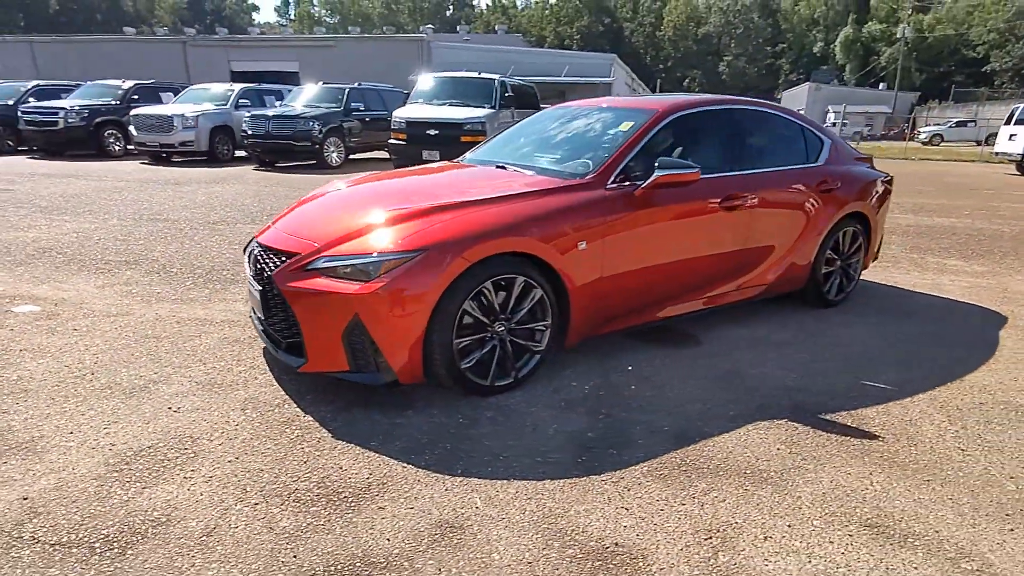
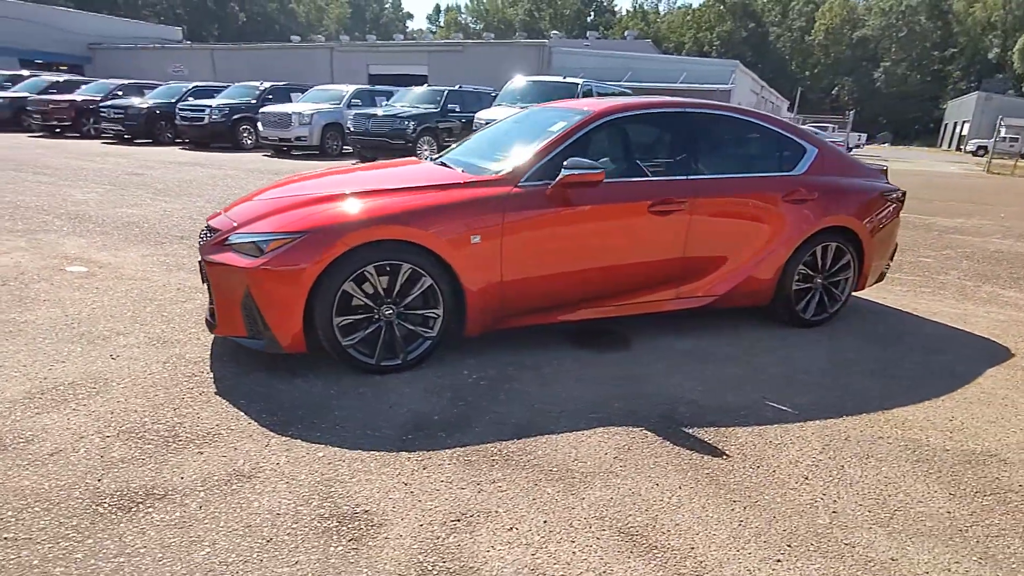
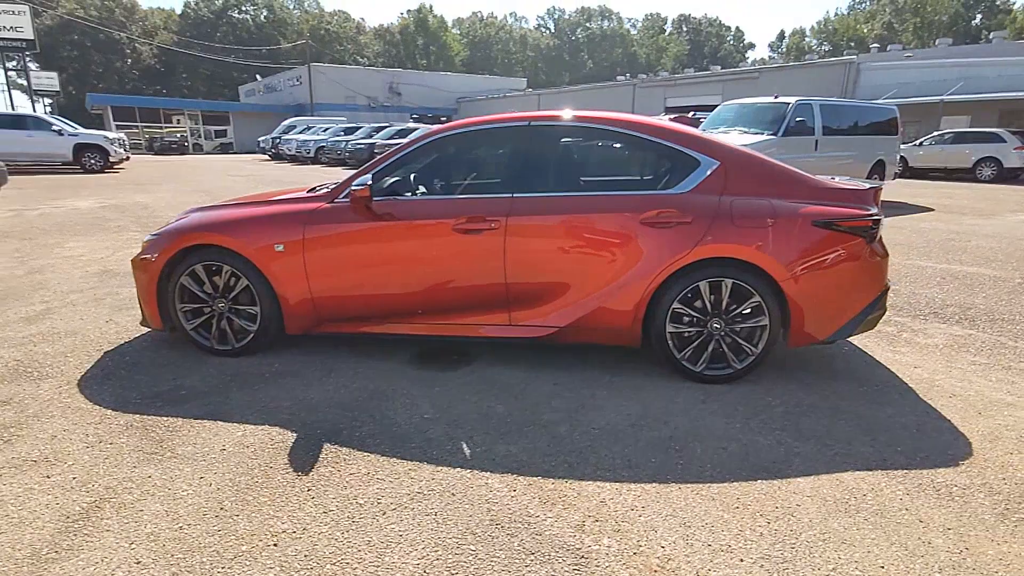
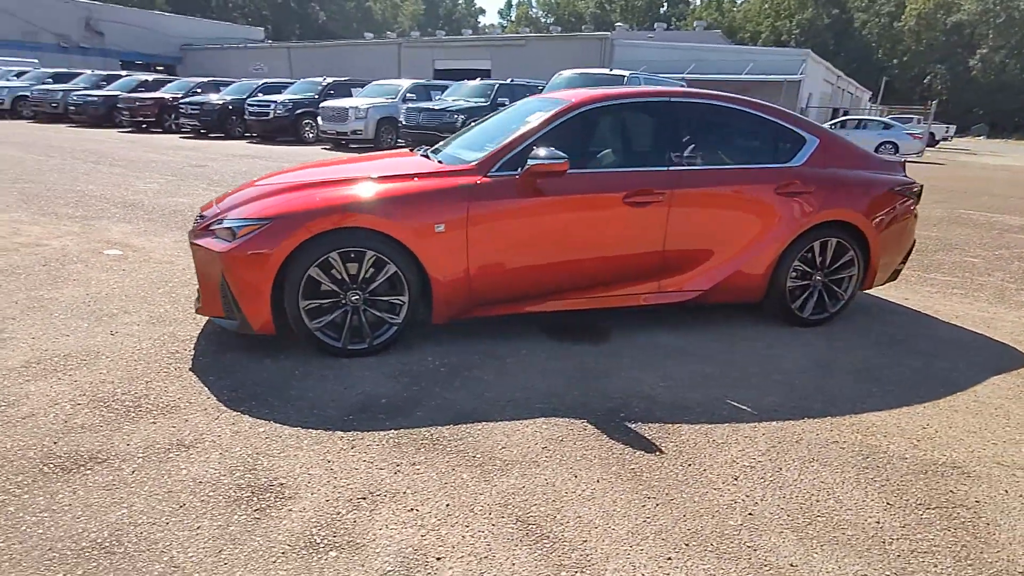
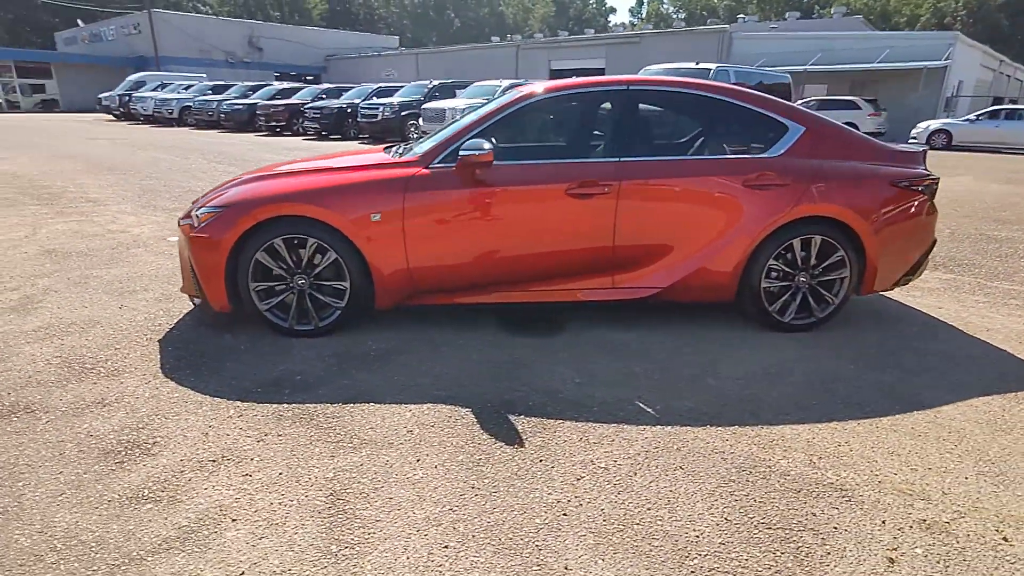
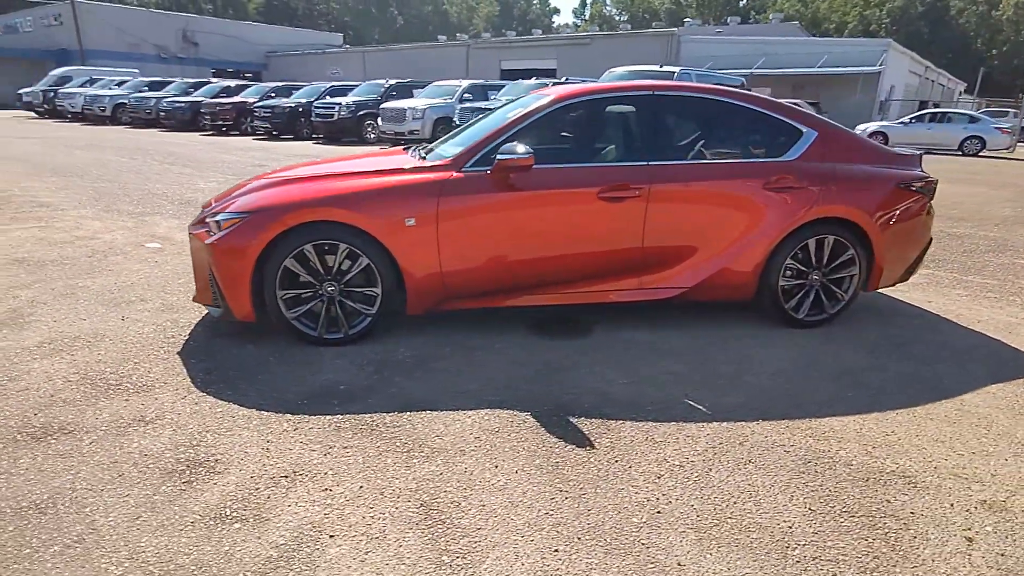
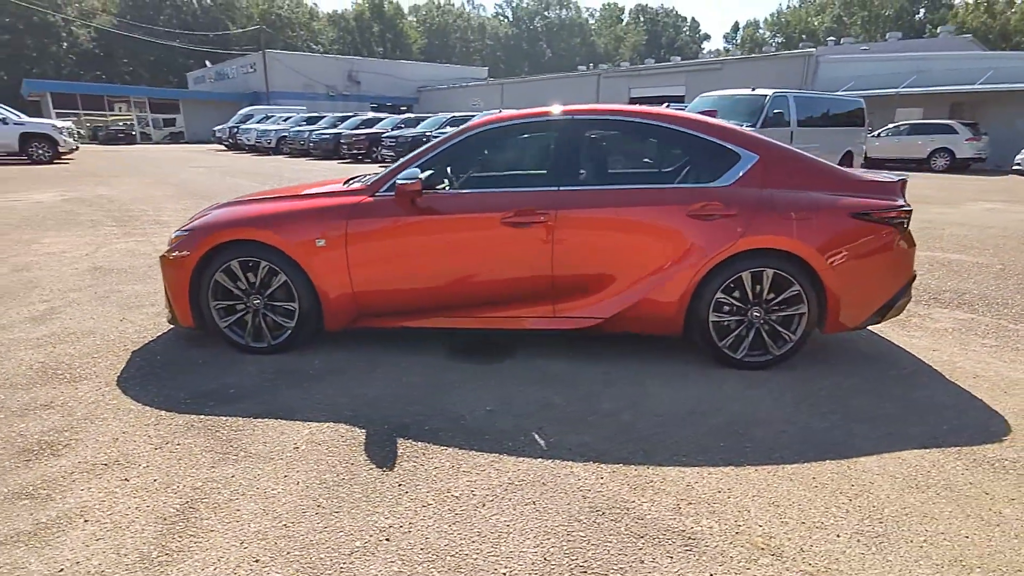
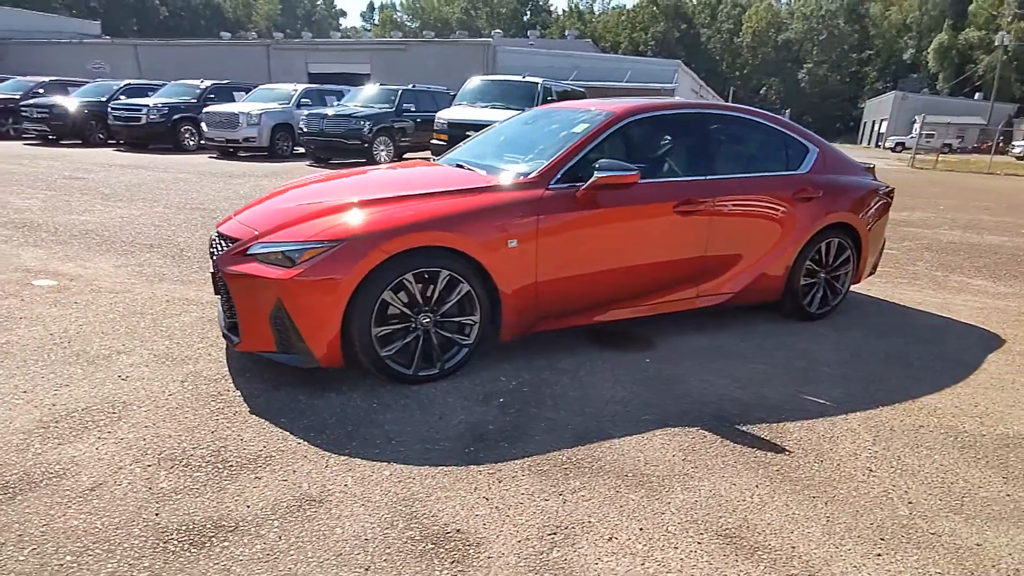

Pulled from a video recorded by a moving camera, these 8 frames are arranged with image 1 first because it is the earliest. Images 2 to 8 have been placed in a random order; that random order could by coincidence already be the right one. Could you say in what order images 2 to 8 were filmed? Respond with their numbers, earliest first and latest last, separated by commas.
8, 2, 4, 6, 5, 7, 3
